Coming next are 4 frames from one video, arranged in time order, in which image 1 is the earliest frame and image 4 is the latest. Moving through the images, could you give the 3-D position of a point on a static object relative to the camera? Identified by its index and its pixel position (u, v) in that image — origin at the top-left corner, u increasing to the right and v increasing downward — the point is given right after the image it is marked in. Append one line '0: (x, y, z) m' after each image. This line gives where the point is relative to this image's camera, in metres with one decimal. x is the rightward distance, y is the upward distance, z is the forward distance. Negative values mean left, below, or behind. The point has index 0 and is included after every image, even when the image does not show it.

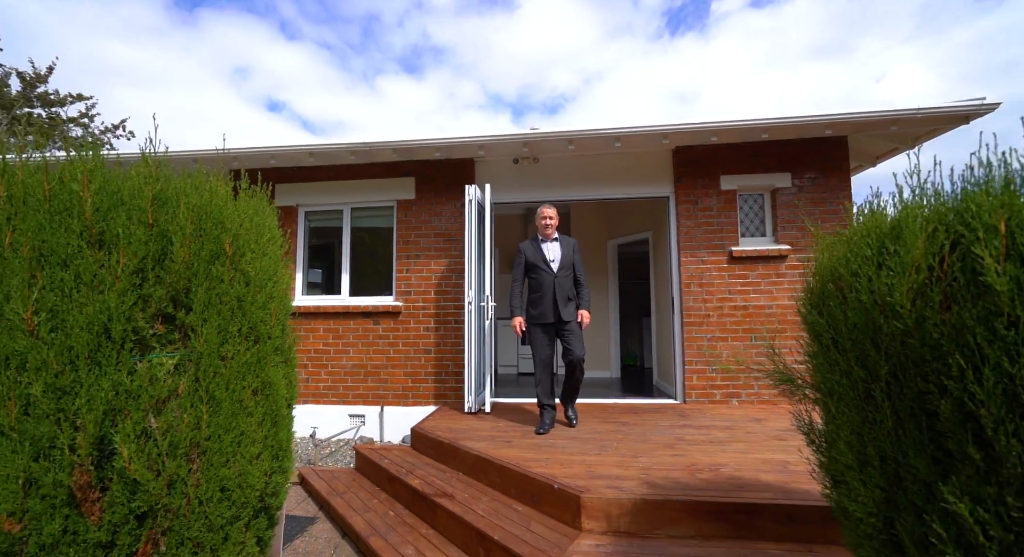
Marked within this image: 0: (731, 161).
0: (+2.5, +1.3, +5.3) m
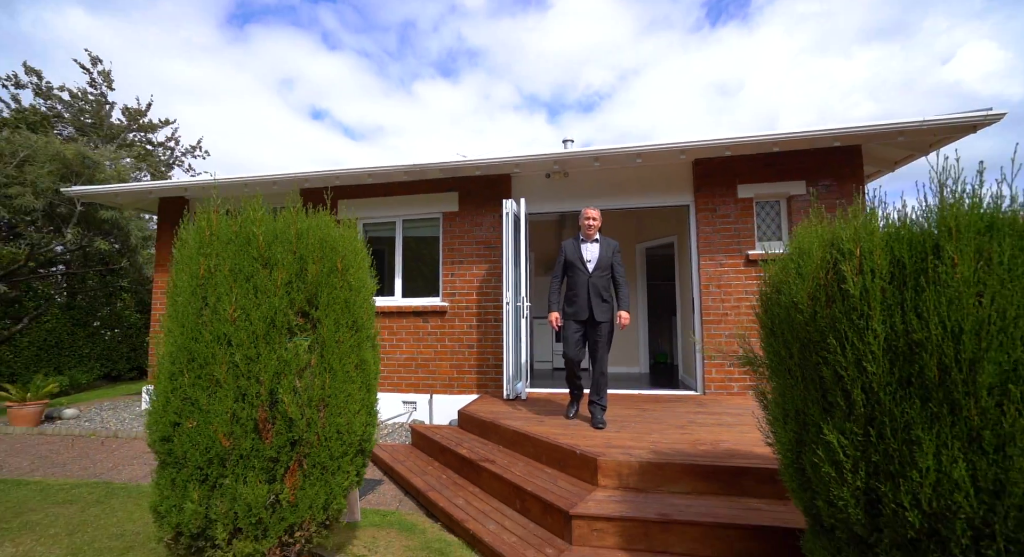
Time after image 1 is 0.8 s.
0: (+2.9, +1.3, +5.7) m
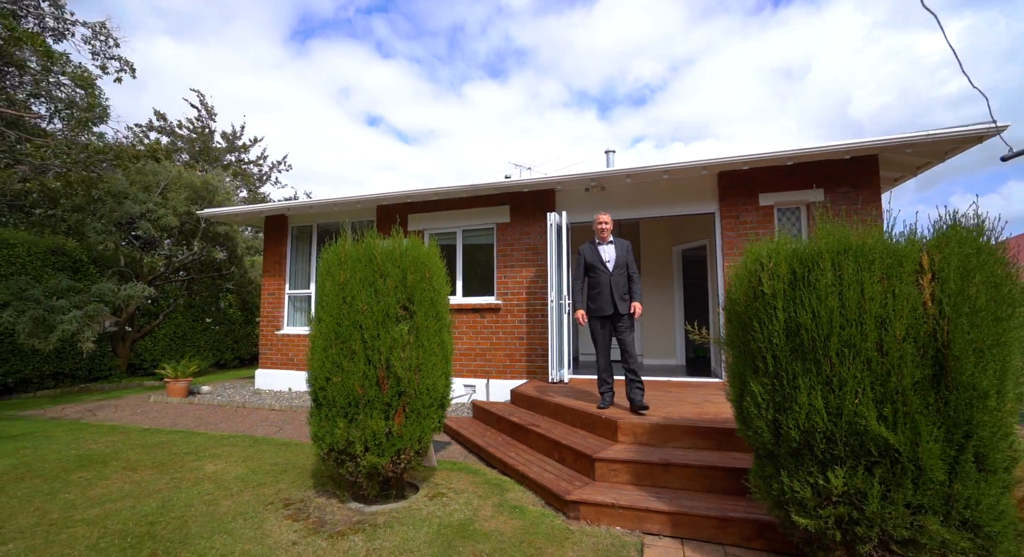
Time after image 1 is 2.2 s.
0: (+3.5, +1.3, +6.3) m
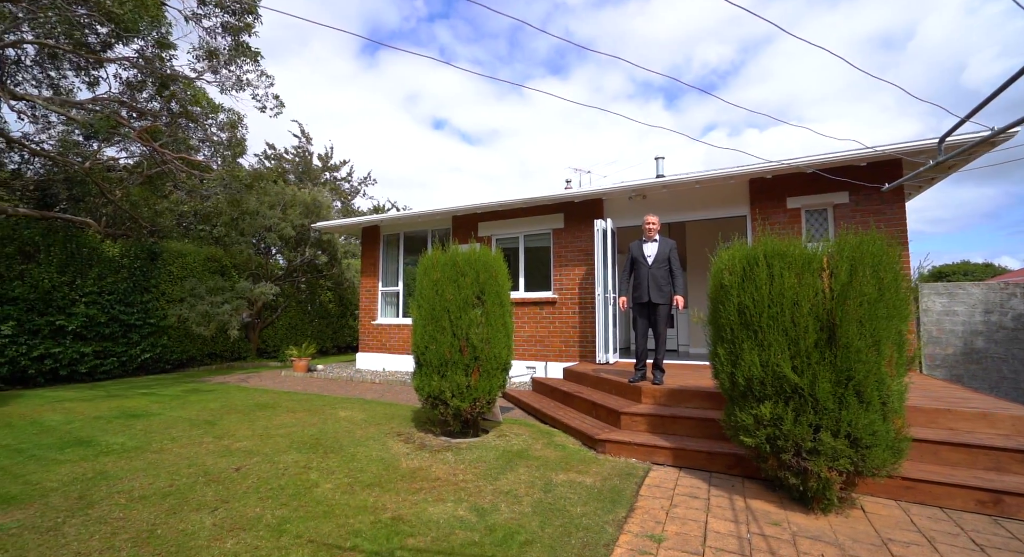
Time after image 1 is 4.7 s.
0: (+4.3, +1.4, +7.0) m
